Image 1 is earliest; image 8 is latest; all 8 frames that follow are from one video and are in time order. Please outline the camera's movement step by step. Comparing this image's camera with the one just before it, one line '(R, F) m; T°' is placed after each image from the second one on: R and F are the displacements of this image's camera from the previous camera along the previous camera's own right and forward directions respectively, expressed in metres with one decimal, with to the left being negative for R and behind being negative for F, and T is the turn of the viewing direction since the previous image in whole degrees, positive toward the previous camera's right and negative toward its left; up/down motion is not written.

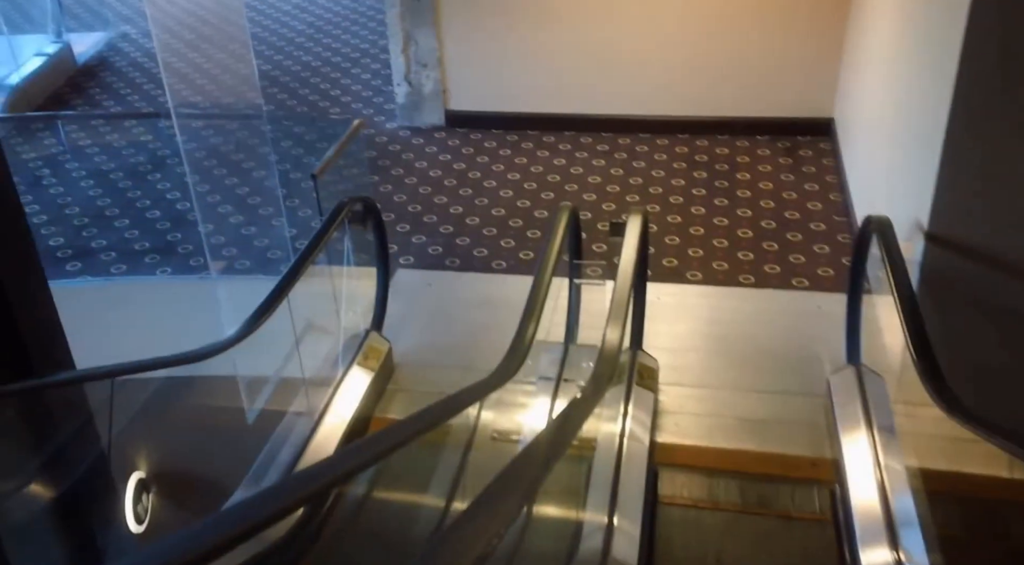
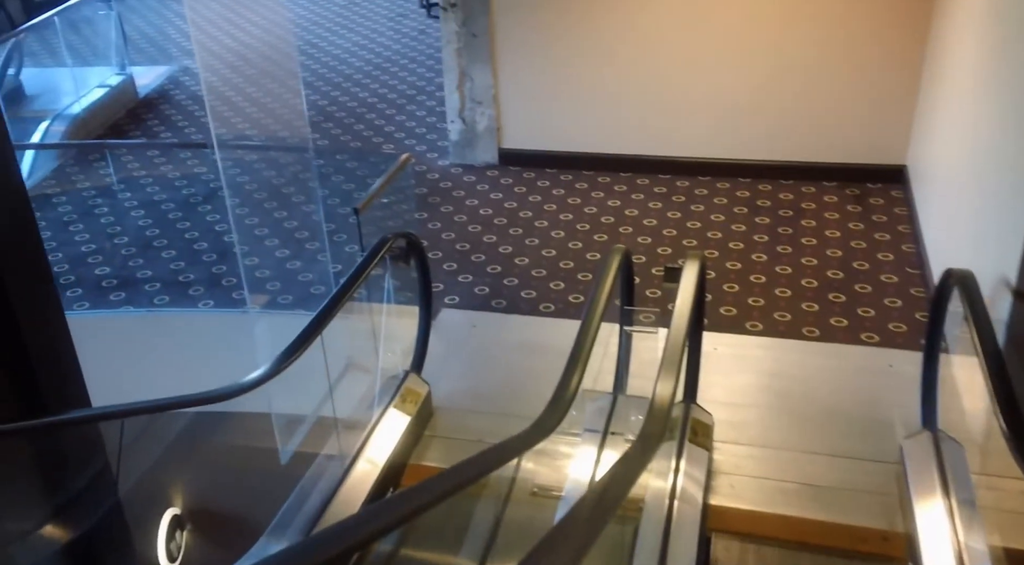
(0.0, +0.2) m; -3°
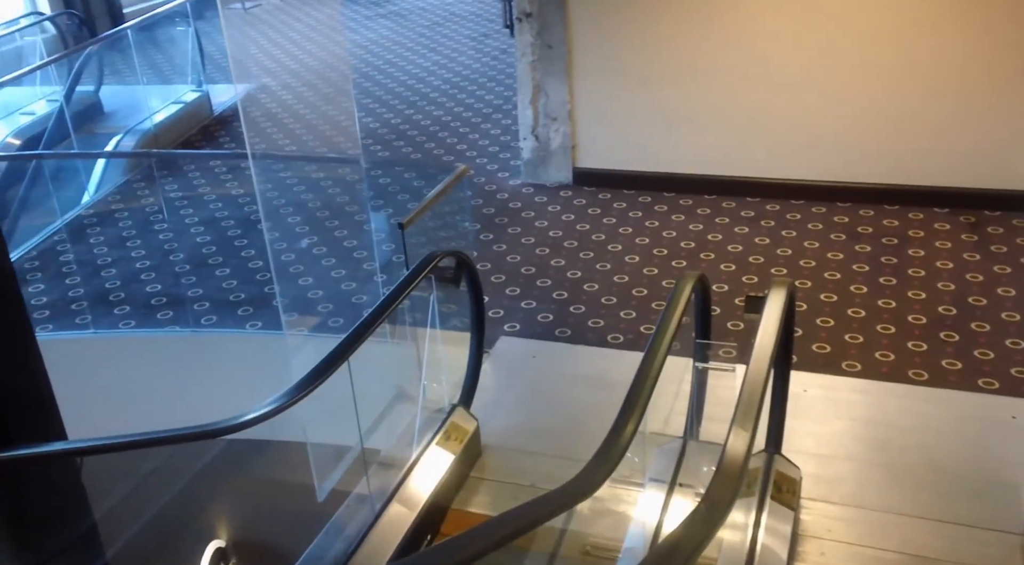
(+0.1, +0.4) m; -6°
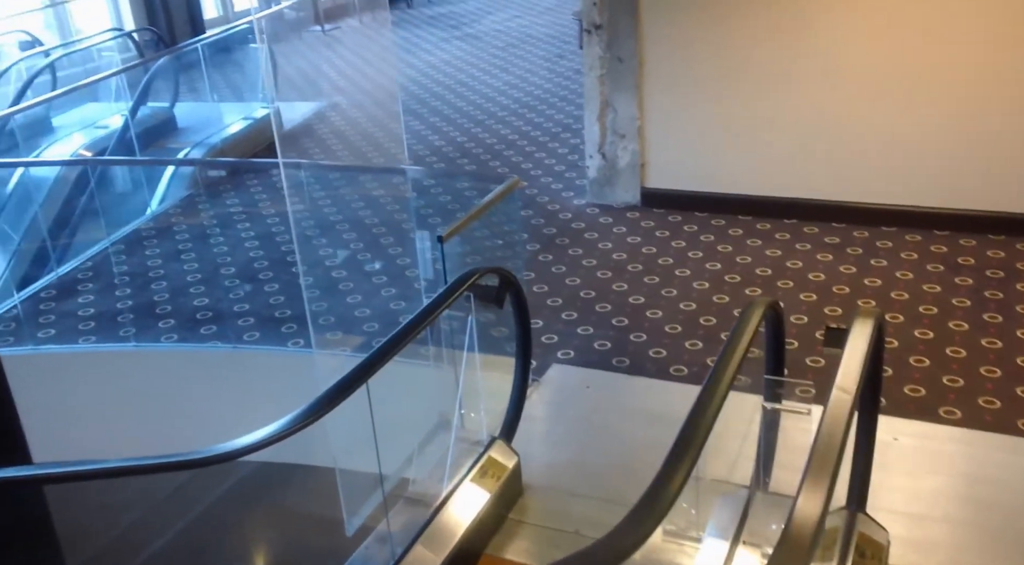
(+0.1, +0.4) m; -5°
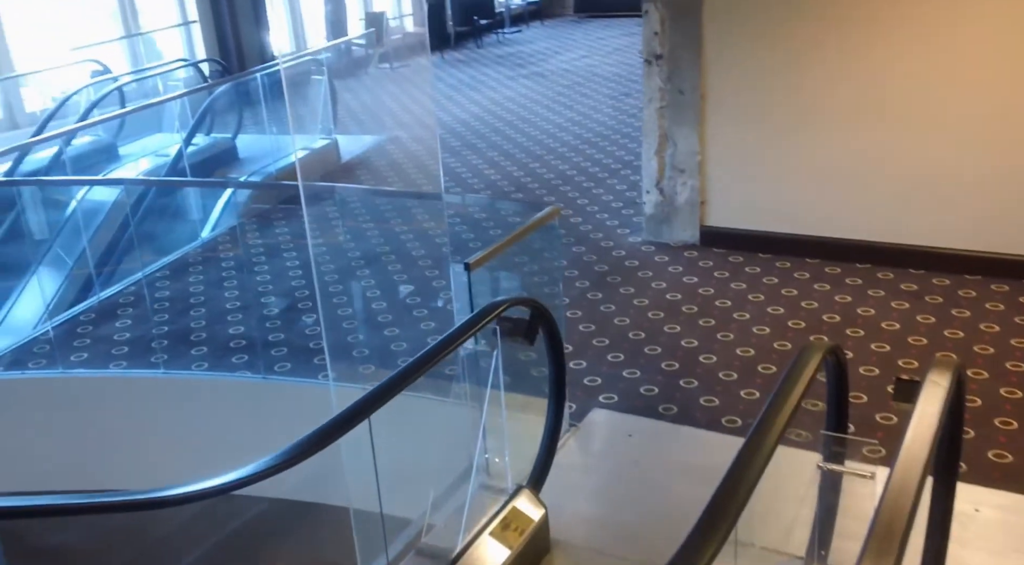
(+0.1, +0.3) m; -4°
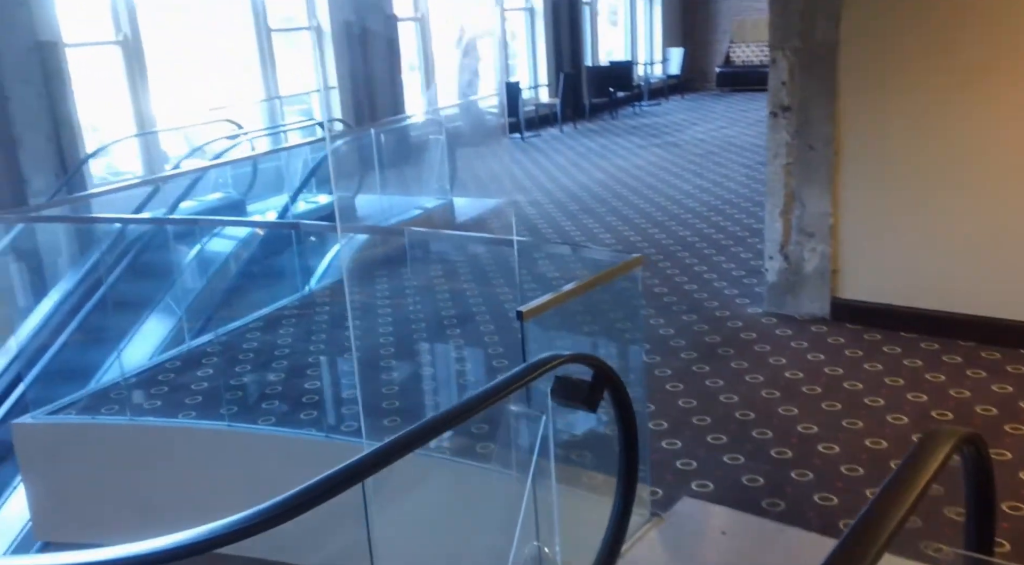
(+0.2, +0.5) m; -9°
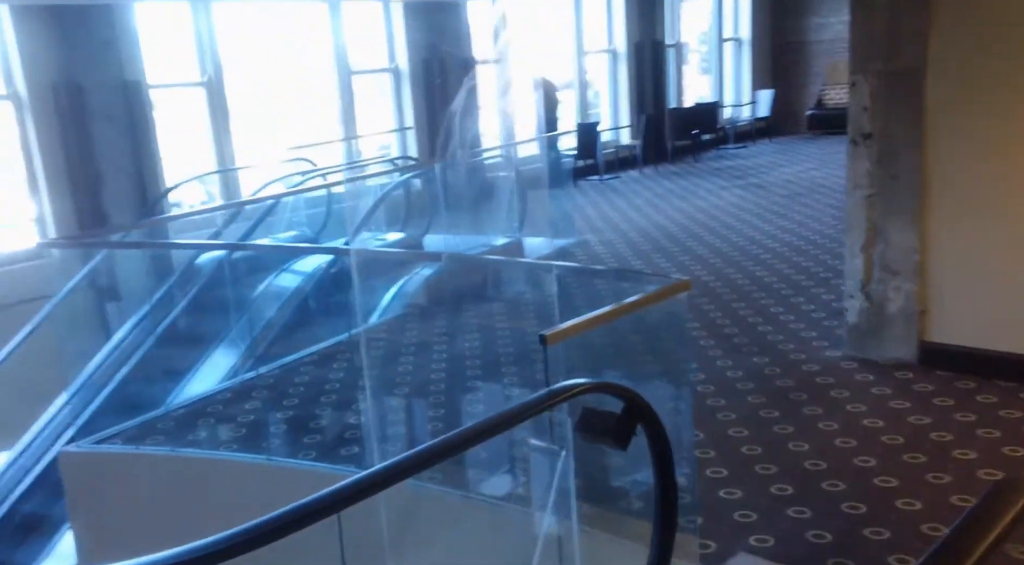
(+0.2, +0.2) m; -6°
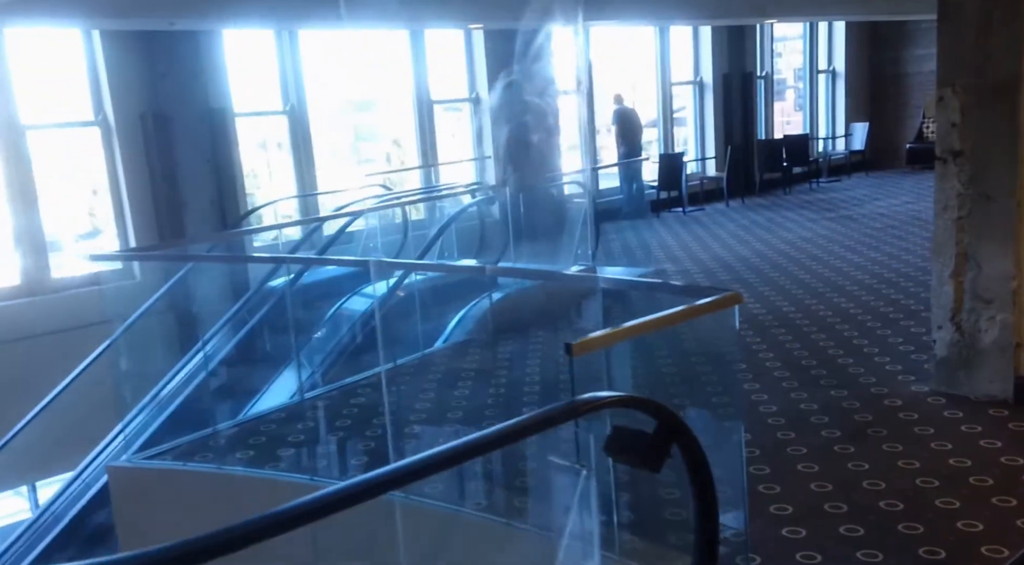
(+0.2, +0.2) m; -6°
